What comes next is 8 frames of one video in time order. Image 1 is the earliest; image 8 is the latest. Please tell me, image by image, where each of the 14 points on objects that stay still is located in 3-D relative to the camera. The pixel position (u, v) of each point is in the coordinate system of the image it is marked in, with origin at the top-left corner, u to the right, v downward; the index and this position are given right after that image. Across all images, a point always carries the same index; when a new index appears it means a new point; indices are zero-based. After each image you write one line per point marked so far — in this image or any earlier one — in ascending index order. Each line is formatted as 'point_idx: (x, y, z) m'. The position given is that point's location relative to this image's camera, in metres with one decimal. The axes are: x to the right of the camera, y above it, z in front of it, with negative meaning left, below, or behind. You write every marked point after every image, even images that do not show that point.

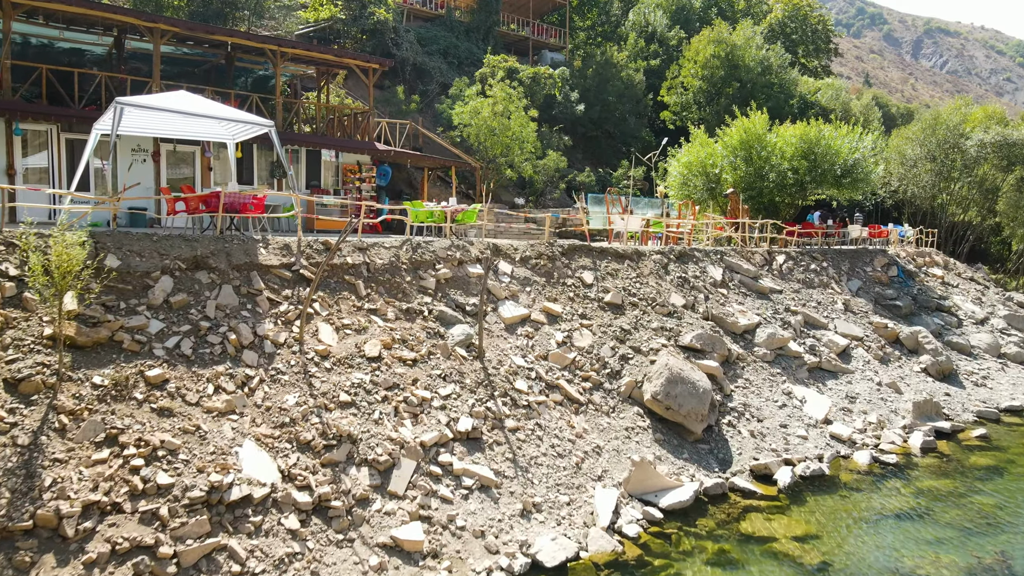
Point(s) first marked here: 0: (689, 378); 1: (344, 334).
0: (+2.9, -1.5, +10.6) m
1: (-2.4, -0.6, +9.2) m
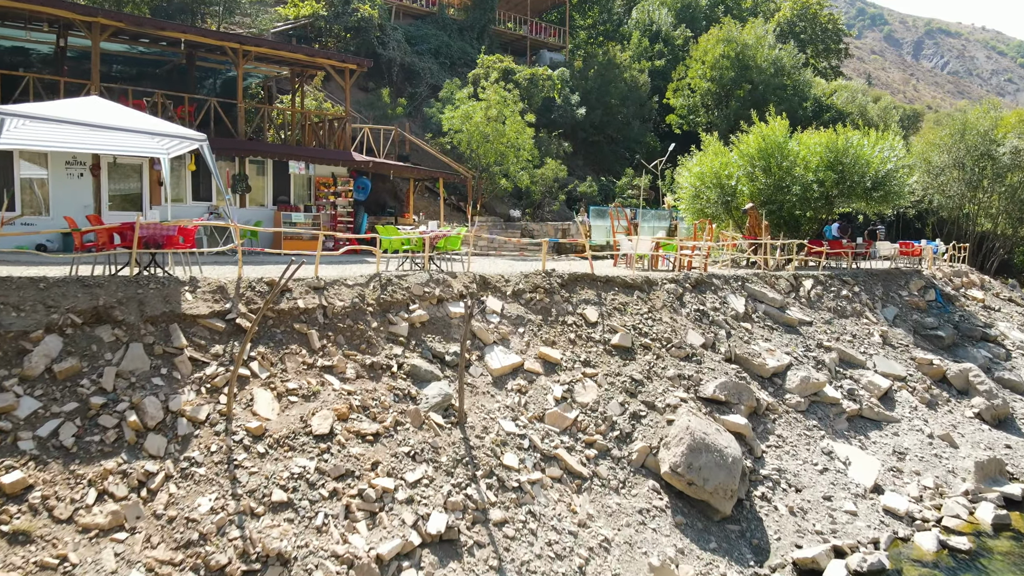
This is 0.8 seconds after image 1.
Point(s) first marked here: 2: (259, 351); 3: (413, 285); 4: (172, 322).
0: (+2.7, -2.1, +8.7) m
1: (-2.5, -1.3, +7.3) m
2: (-3.0, -0.7, +7.7) m
3: (-1.5, 0.0, +9.6) m
4: (-3.8, -0.4, +7.4) m
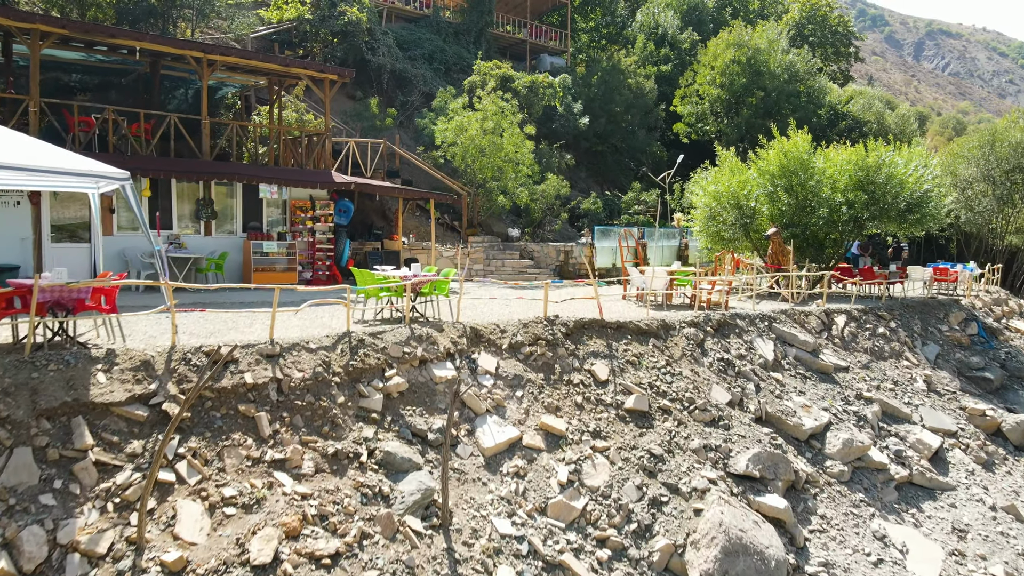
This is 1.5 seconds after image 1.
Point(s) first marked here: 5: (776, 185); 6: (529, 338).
0: (+2.7, -2.8, +7.1) m
1: (-2.6, -2.0, +5.8) m
2: (-3.0, -1.5, +6.1) m
3: (-1.5, -0.7, +8.1) m
4: (-3.9, -1.1, +5.8) m
5: (+6.4, +2.5, +15.9) m
6: (+0.2, -0.7, +9.4) m
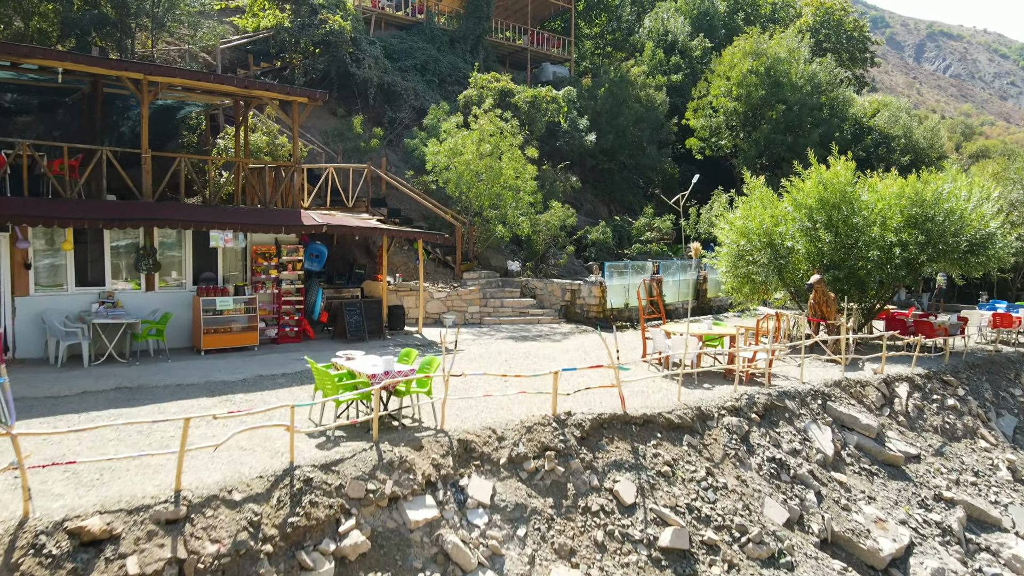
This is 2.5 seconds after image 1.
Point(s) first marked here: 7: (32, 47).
0: (+2.7, -3.9, +5.1) m
1: (-2.6, -3.1, +3.7) m
2: (-3.0, -2.6, +4.0) m
3: (-1.5, -1.8, +6.0) m
4: (-3.9, -2.2, +3.7) m
5: (+6.4, +1.4, +13.8) m
6: (+0.2, -1.8, +7.3) m
7: (-7.5, +3.8, +10.3) m
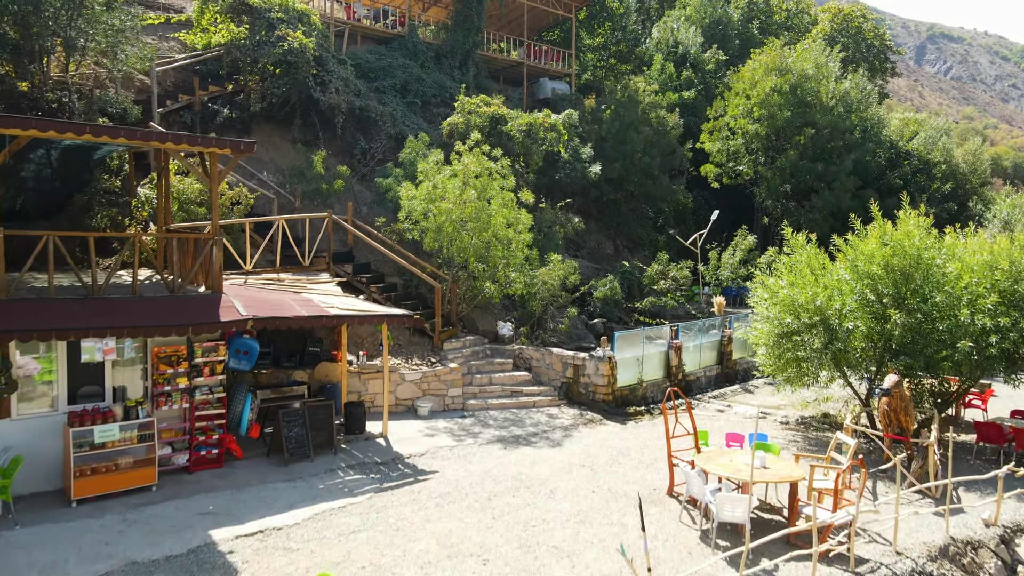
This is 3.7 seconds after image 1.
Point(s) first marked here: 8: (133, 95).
0: (+2.5, -5.4, +2.2) m
1: (-2.8, -4.6, +0.8) m
2: (-3.2, -4.1, +1.1) m
3: (-1.7, -3.3, +3.1) m
4: (-4.1, -3.7, +0.8) m
5: (+6.2, -0.1, +10.9) m
6: (0.0, -3.3, +4.4) m
7: (-7.7, +2.3, +7.4) m
8: (-9.4, +4.8, +16.2) m
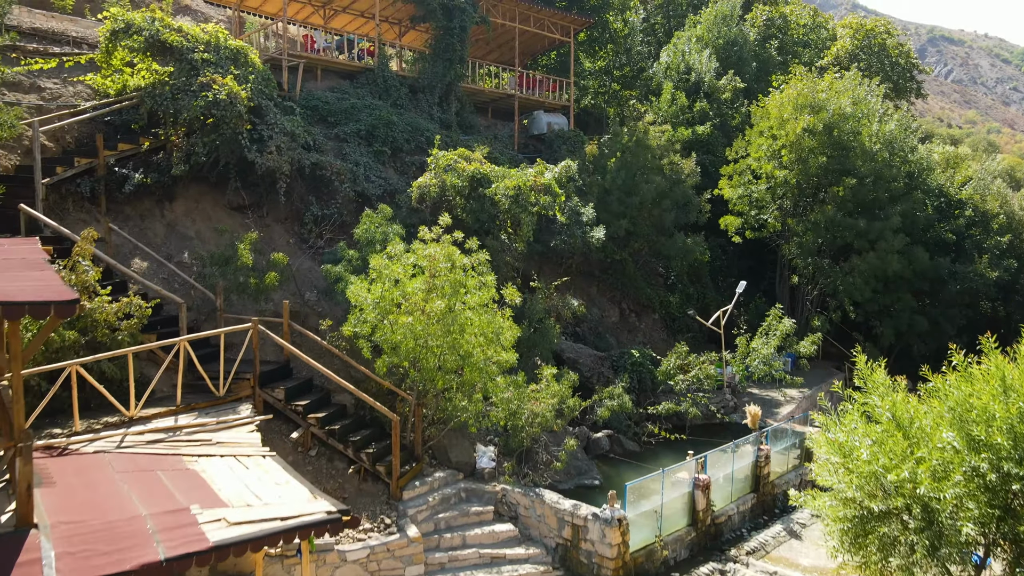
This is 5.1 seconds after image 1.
0: (+2.2, -7.6, -1.1) m
1: (-3.1, -6.8, -2.5) m
2: (-3.5, -6.3, -2.2) m
3: (-2.0, -5.5, -0.2) m
4: (-4.4, -5.9, -2.5) m
5: (+5.9, -2.3, +7.6) m
6: (-0.3, -5.5, +1.1) m
7: (-8.1, +0.1, +4.1) m
8: (-9.7, +2.6, +12.9) m
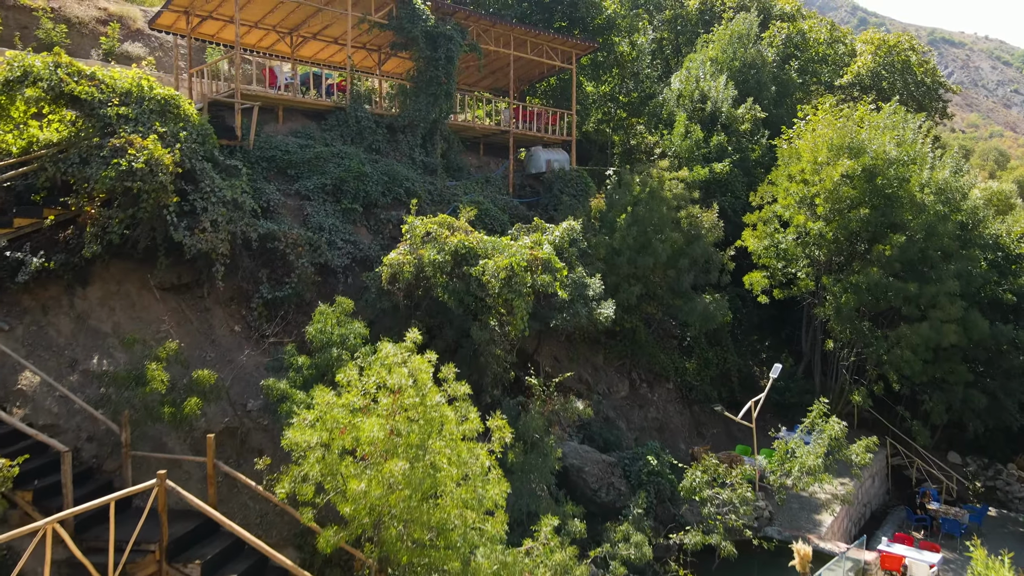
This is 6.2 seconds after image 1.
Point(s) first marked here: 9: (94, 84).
0: (+2.0, -9.4, -3.8) m
1: (-3.2, -8.6, -5.1) m
2: (-3.7, -8.0, -4.8) m
3: (-2.2, -7.3, -2.8) m
4: (-4.5, -7.7, -5.1) m
5: (+5.7, -4.1, +5.0) m
6: (-0.4, -7.3, -1.5) m
7: (-8.2, -1.7, +1.5) m
8: (-9.9, +0.8, +10.3) m
9: (-7.1, +3.5, +11.2) m
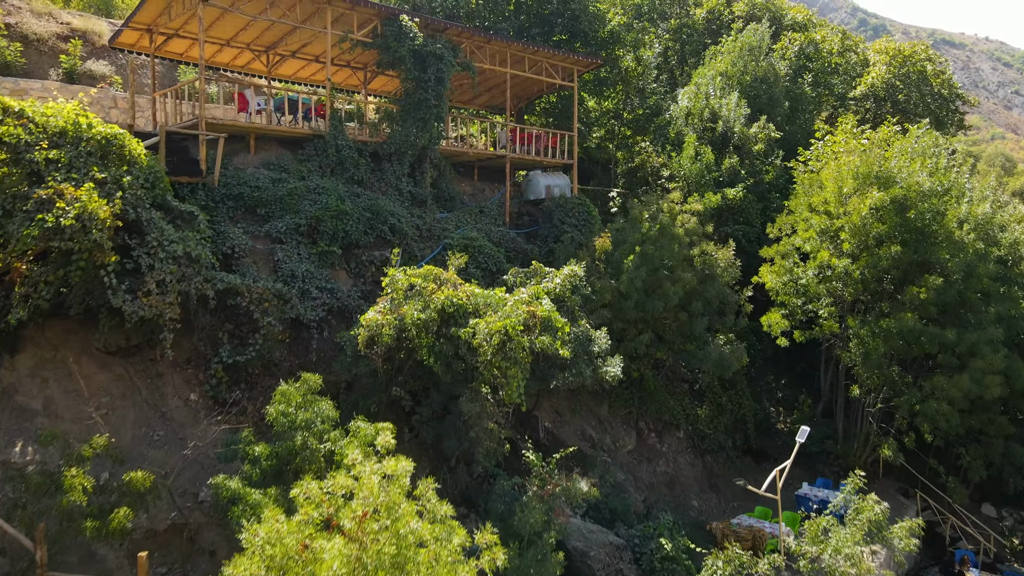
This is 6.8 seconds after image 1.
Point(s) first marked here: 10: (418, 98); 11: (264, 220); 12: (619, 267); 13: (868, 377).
0: (+1.9, -10.4, -5.3) m
1: (-3.3, -9.6, -6.7) m
2: (-3.7, -9.1, -6.3) m
3: (-2.2, -8.3, -4.3) m
4: (-4.6, -8.7, -6.6) m
5: (+5.6, -5.1, +3.5) m
6: (-0.5, -8.3, -3.1) m
7: (-8.3, -2.8, 0.0) m
8: (-10.0, -0.3, +8.8) m
9: (-7.2, +2.5, +9.7) m
10: (-2.3, +4.6, +15.9) m
11: (-4.9, +1.4, +12.9) m
12: (+2.4, +0.5, +14.5) m
13: (+8.5, -2.1, +15.5) m
